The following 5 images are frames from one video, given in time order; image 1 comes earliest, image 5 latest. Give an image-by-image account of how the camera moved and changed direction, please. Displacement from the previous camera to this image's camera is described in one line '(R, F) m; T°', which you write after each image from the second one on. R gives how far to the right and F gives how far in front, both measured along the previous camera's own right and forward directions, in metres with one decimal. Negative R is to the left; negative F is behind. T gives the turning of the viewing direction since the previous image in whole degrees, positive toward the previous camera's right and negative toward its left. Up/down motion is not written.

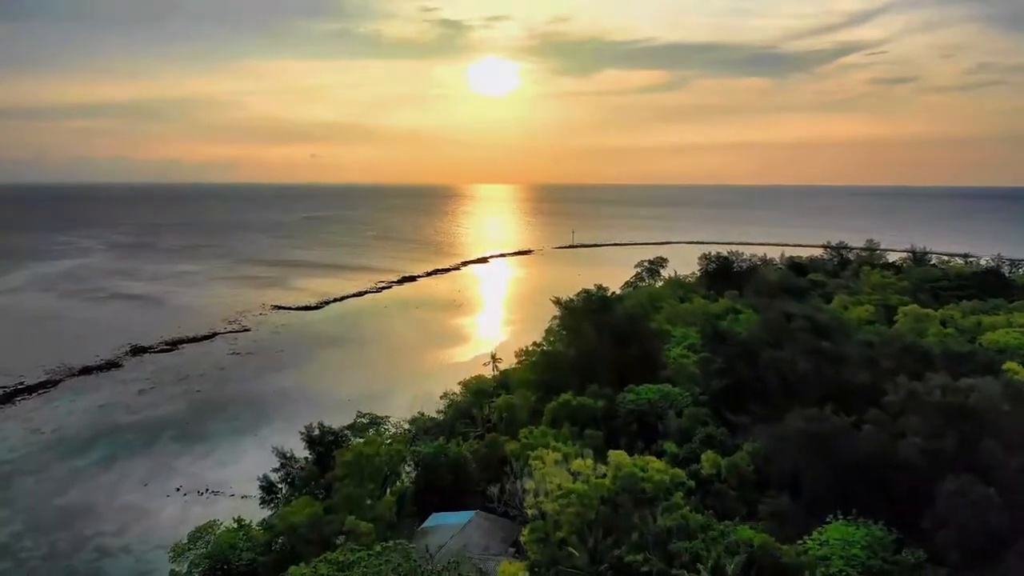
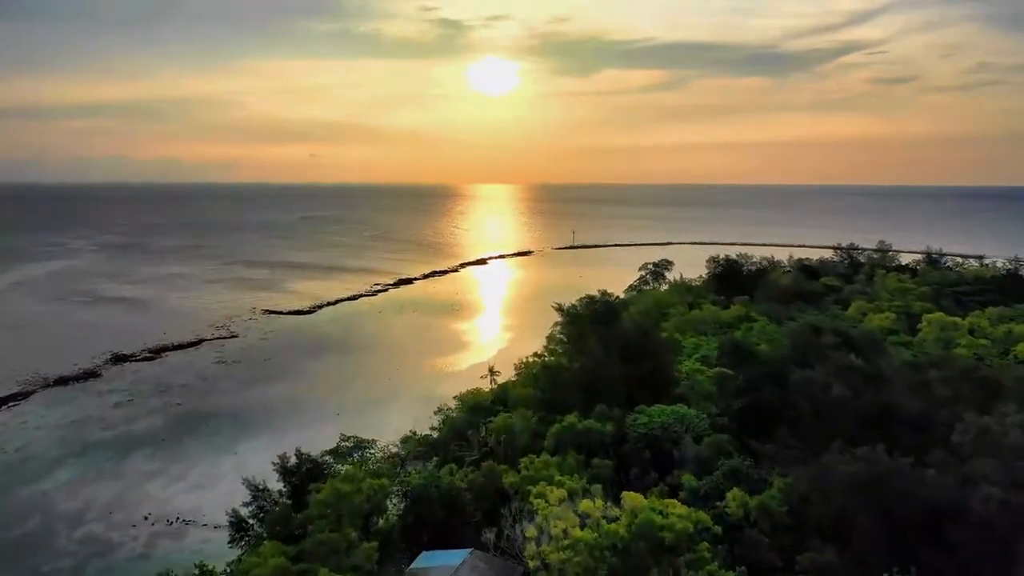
(0.0, +1.5) m; 0°
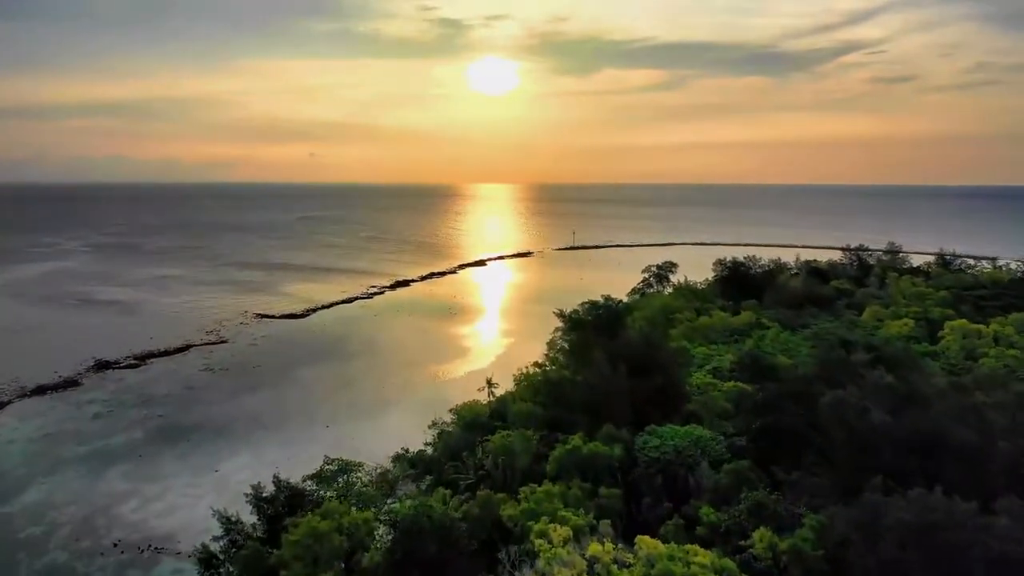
(0.0, +1.2) m; 0°
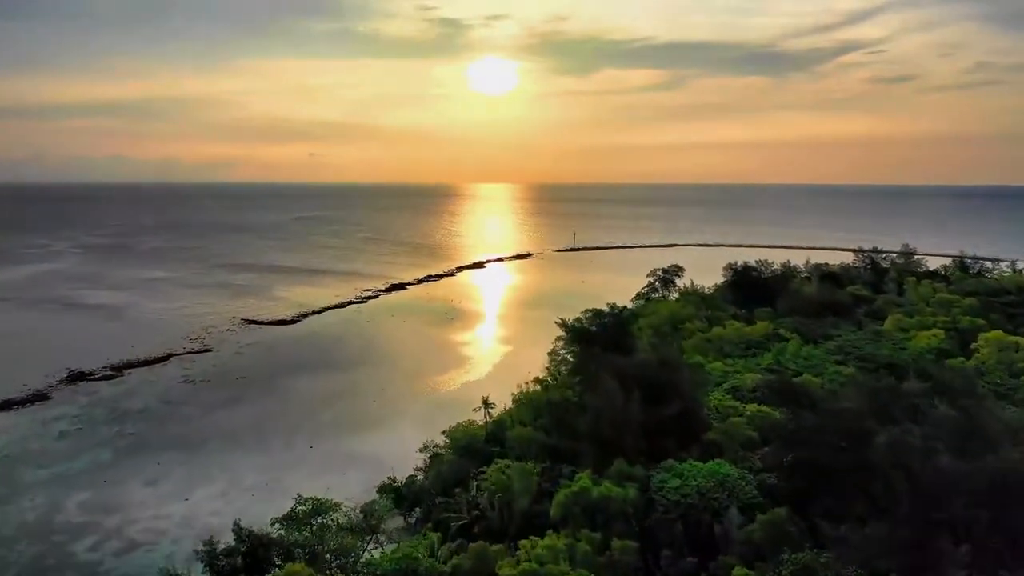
(0.0, +1.7) m; 0°
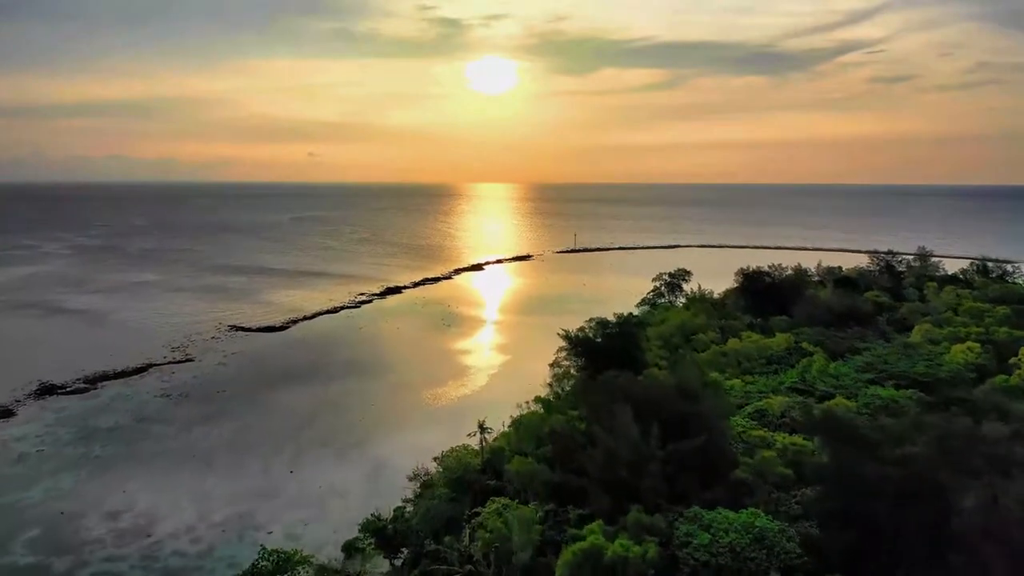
(0.0, +1.8) m; 0°
